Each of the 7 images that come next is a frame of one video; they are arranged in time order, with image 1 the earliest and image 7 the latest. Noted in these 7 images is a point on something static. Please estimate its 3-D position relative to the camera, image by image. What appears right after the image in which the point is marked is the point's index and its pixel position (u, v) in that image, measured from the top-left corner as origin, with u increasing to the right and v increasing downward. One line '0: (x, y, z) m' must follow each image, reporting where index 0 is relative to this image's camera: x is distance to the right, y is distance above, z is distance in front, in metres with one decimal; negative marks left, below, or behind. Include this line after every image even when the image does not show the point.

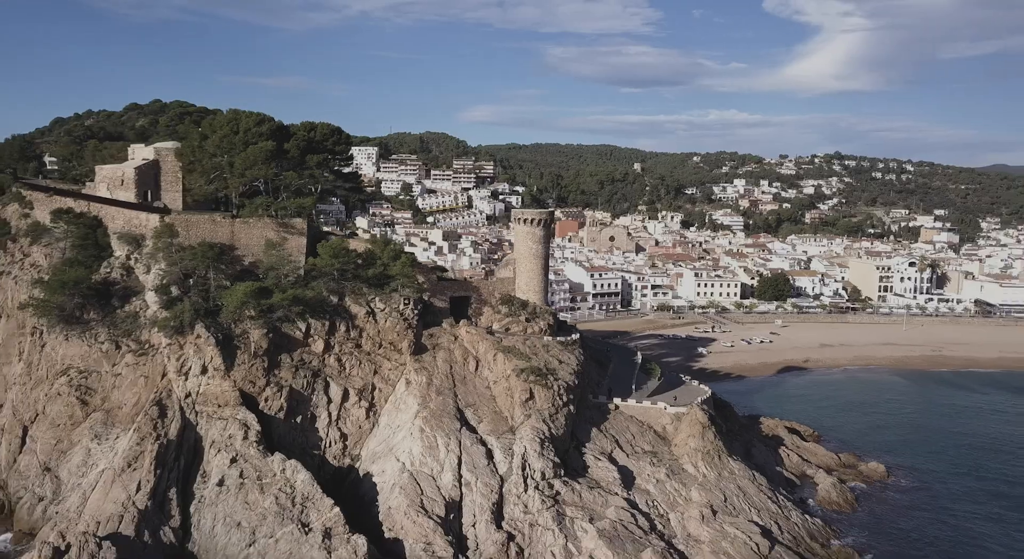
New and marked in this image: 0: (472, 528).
0: (-0.9, -6.0, +19.5) m
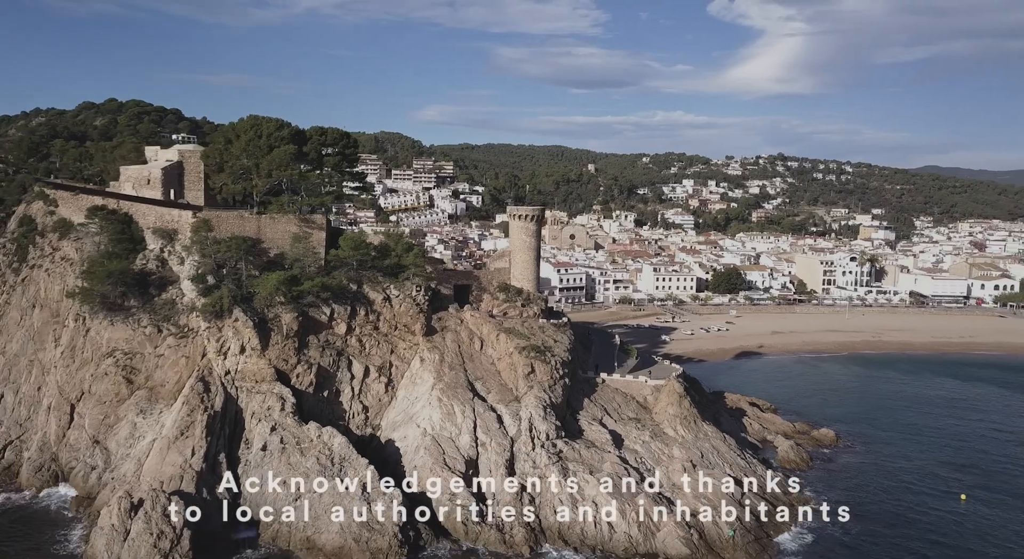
0: (-0.6, -5.6, +22.6) m
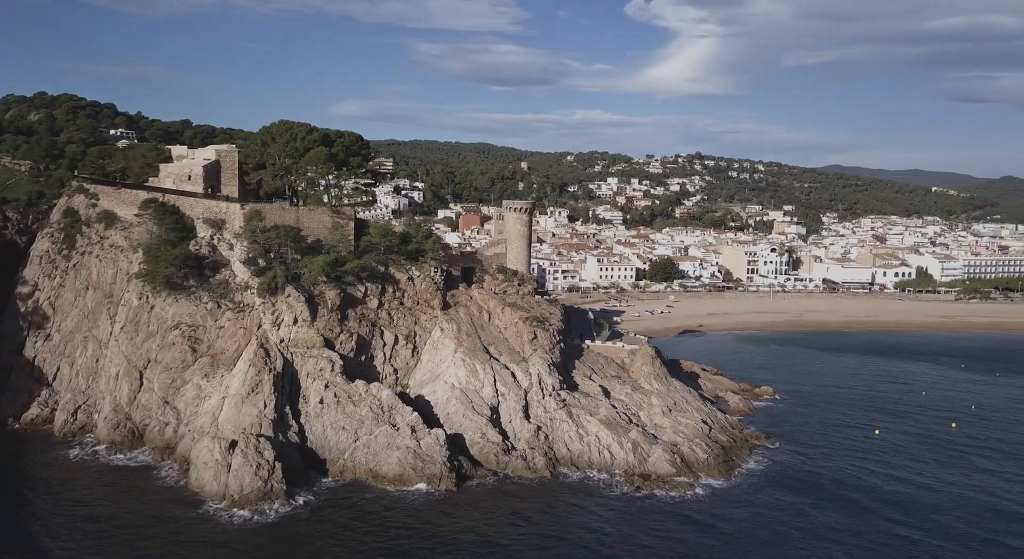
0: (-0.1, -4.9, +27.7) m
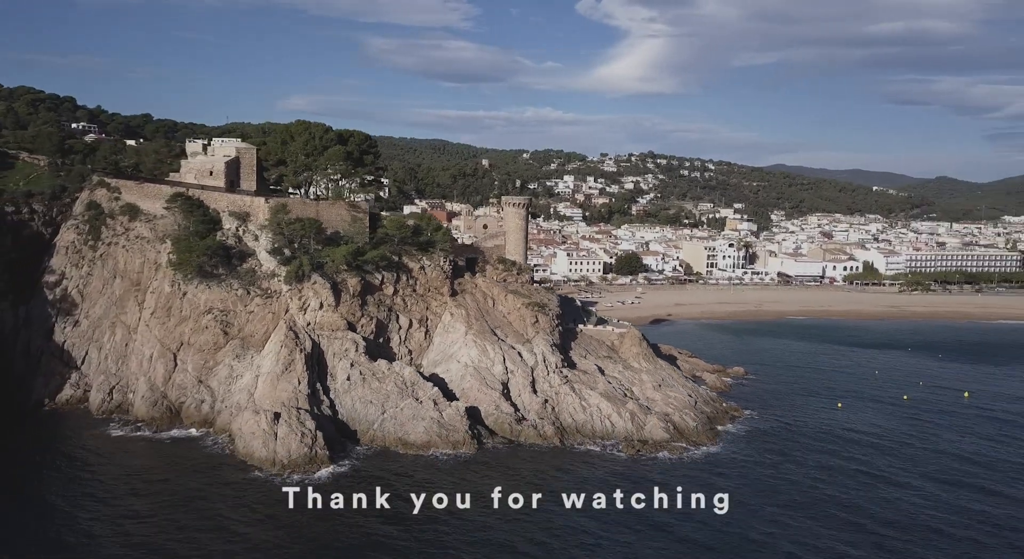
0: (+0.3, -4.4, +30.7) m
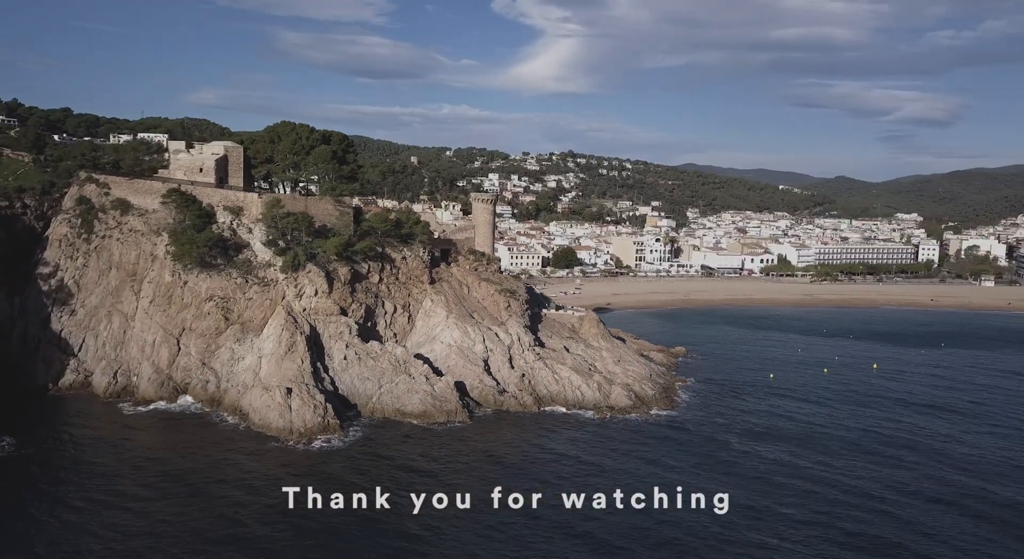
0: (-0.5, -3.9, +34.4) m
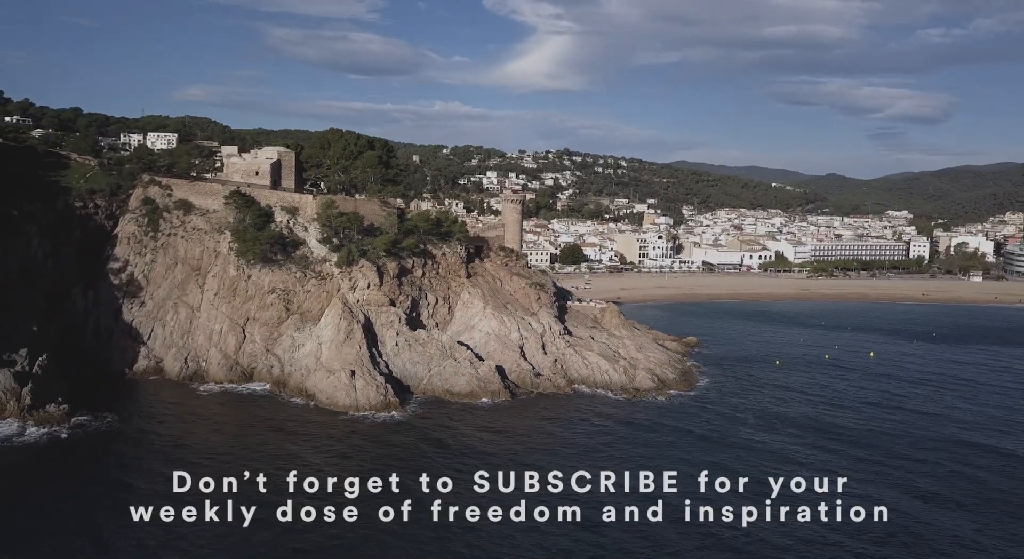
0: (+1.0, -3.6, +37.9) m
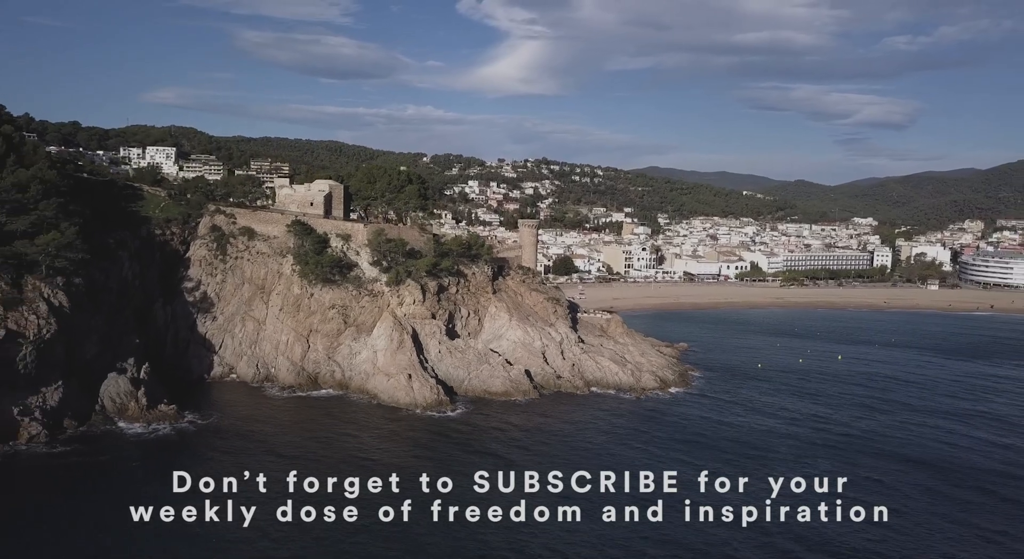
0: (+2.4, -4.5, +44.4) m
